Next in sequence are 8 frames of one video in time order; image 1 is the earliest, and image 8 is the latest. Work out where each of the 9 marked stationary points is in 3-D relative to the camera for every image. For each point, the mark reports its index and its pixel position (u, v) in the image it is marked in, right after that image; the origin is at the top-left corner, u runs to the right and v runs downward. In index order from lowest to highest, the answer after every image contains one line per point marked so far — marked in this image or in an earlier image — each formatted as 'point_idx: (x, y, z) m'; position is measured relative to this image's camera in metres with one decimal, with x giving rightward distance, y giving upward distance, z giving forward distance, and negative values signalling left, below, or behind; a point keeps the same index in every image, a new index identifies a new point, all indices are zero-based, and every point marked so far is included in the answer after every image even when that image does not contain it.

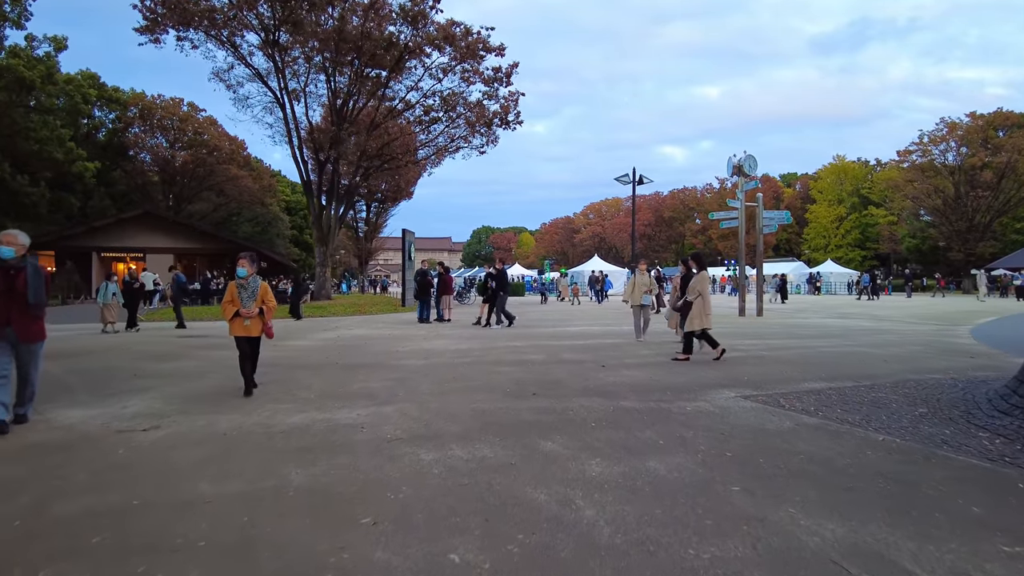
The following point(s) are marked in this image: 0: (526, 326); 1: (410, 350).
0: (+0.3, -1.0, +17.0) m
1: (-1.8, -1.1, +11.9) m
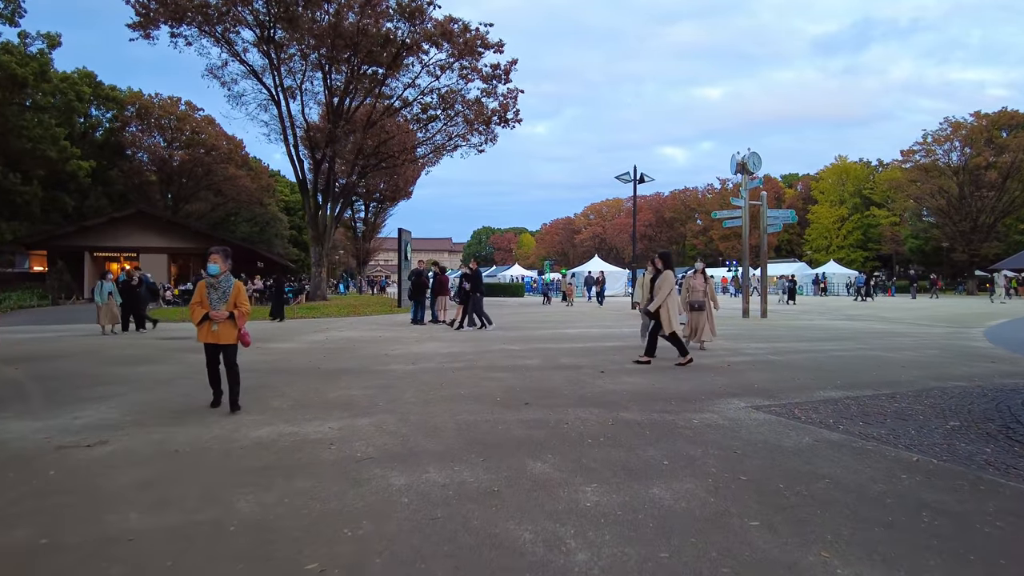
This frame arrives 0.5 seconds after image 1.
0: (+0.2, -1.0, +16.4) m
1: (-1.9, -1.1, +11.3) m
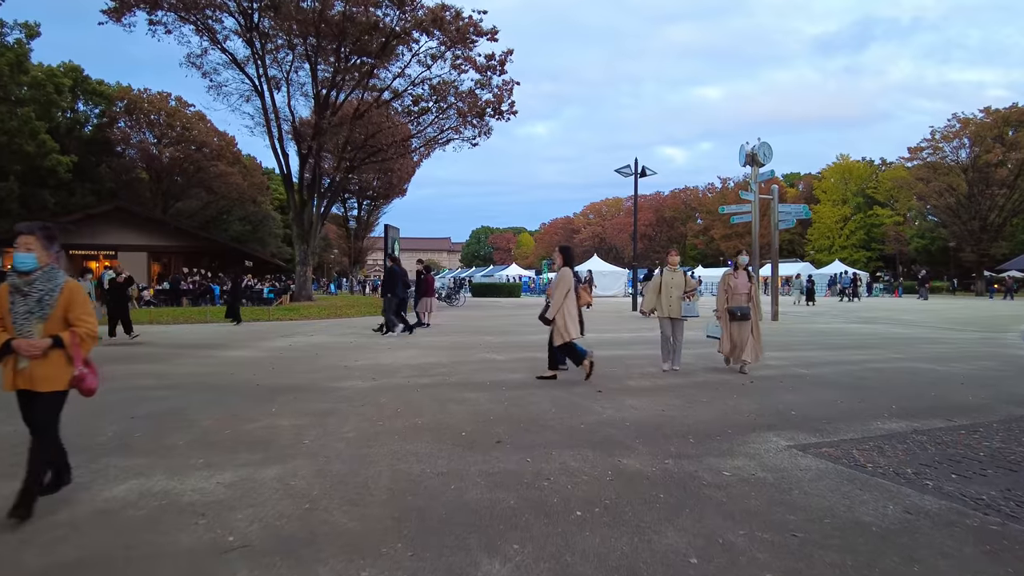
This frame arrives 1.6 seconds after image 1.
0: (-0.1, -1.0, +14.8) m
1: (-2.2, -1.2, +9.7) m
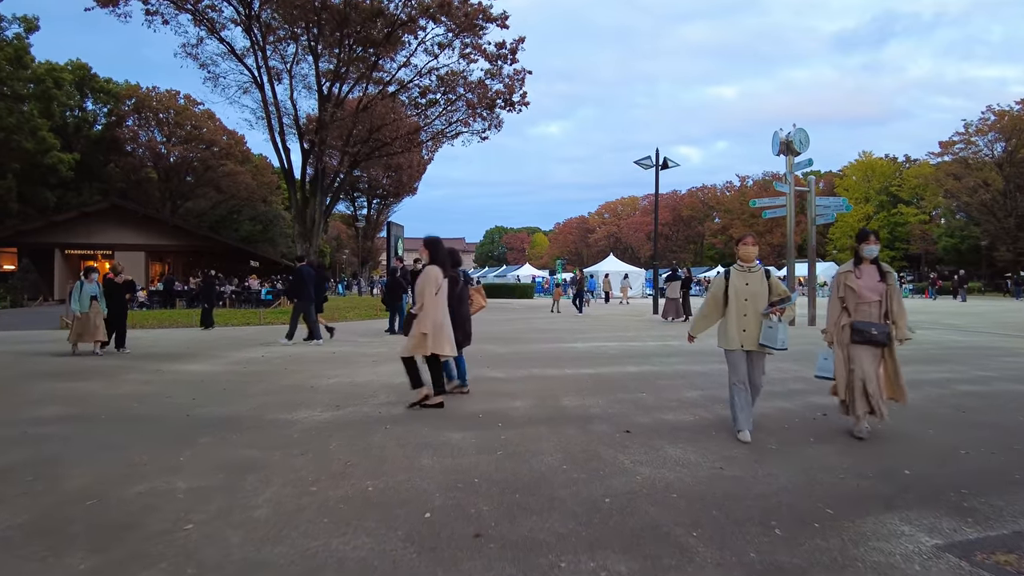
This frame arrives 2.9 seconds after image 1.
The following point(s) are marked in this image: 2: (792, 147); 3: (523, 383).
0: (+0.1, -1.1, +13.0) m
1: (-2.1, -1.2, +8.0) m
2: (+8.1, +4.1, +18.8) m
3: (+0.1, -1.1, +7.8) m
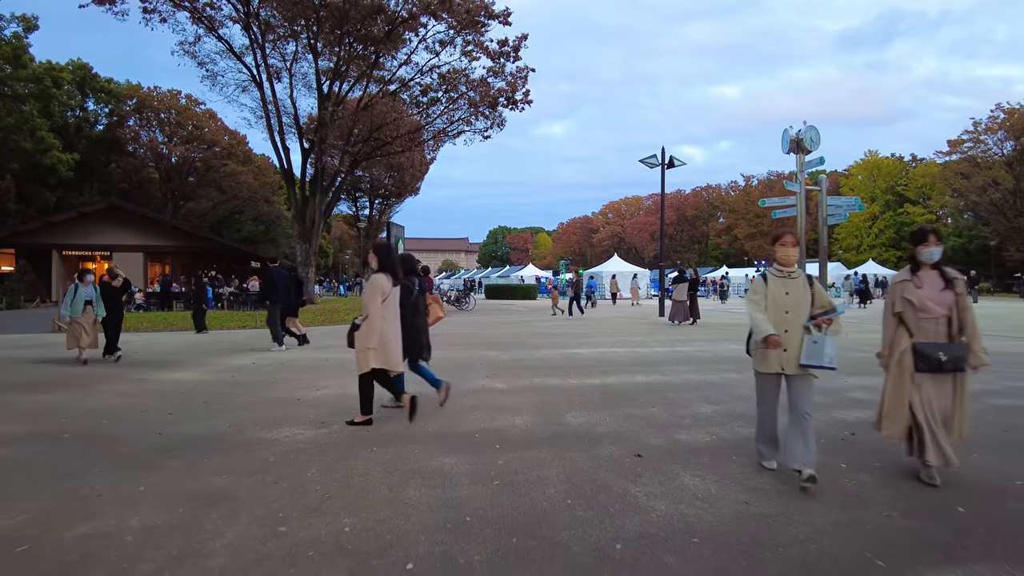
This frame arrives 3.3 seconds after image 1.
0: (+0.1, -1.1, +12.5) m
1: (-2.1, -1.3, +7.5) m
2: (+8.1, +4.0, +18.2) m
3: (+0.1, -1.2, +7.3) m
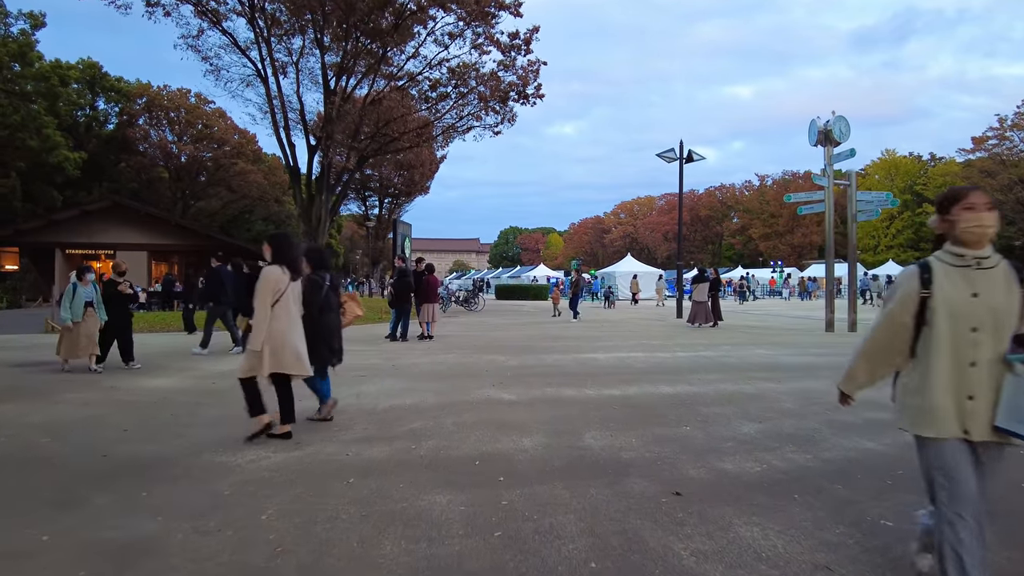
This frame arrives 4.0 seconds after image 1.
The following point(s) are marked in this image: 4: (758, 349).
0: (+0.3, -1.1, +11.5) m
1: (-2.0, -1.2, +6.6) m
2: (+8.4, +4.0, +17.1) m
3: (+0.2, -1.2, +6.4) m
4: (+4.6, -1.1, +12.1) m
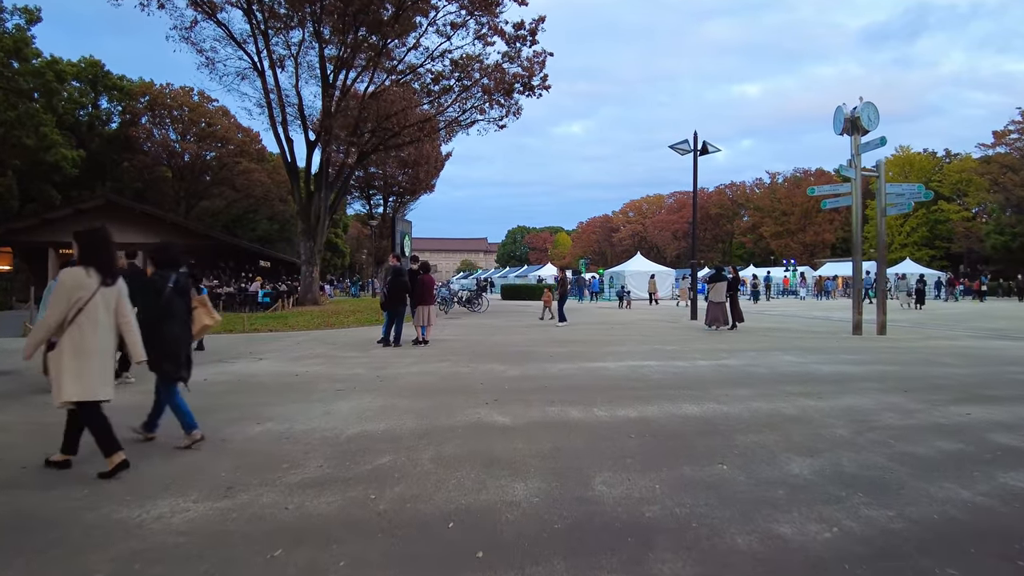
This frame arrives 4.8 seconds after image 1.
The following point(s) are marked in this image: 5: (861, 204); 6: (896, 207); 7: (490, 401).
0: (+0.3, -1.1, +10.4) m
1: (-2.1, -1.3, +5.5) m
2: (+8.5, +4.0, +15.9) m
3: (+0.2, -1.2, +5.3) m
4: (+4.6, -1.1, +10.9) m
5: (+8.8, +2.1, +16.4) m
6: (+9.7, +2.1, +16.6) m
7: (-0.2, -1.2, +6.8) m
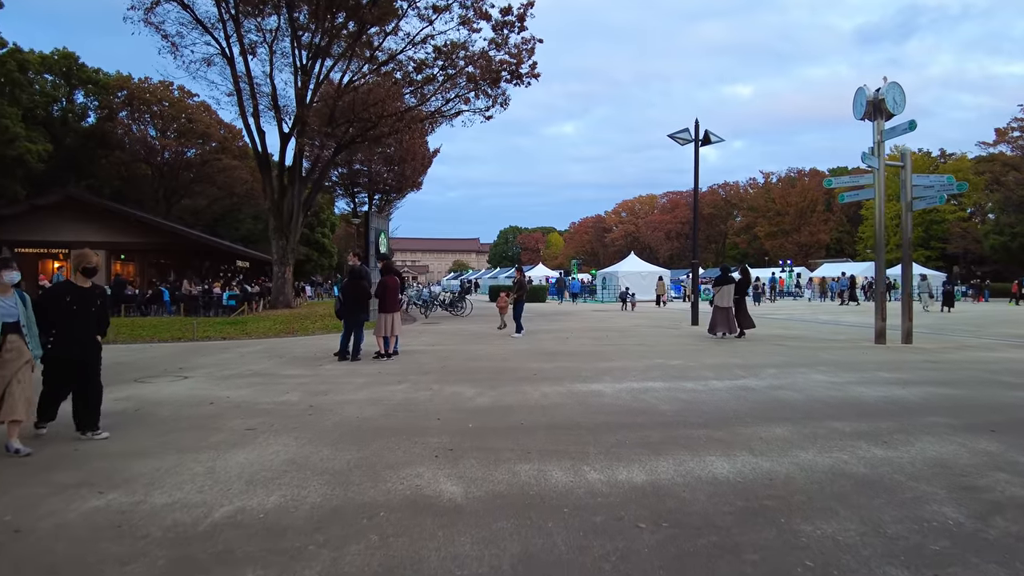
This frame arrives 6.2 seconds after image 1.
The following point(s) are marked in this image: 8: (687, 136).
0: (0.0, -1.2, +8.6) m
1: (-2.4, -1.3, +3.6) m
2: (+8.1, +3.9, +14.2) m
3: (-0.1, -1.3, +3.4) m
4: (+4.3, -1.2, +9.2) m
5: (+8.4, +2.0, +14.6) m
6: (+9.3, +2.0, +14.8) m
7: (-0.5, -1.2, +4.9) m
8: (+5.1, +4.4, +19.0) m
